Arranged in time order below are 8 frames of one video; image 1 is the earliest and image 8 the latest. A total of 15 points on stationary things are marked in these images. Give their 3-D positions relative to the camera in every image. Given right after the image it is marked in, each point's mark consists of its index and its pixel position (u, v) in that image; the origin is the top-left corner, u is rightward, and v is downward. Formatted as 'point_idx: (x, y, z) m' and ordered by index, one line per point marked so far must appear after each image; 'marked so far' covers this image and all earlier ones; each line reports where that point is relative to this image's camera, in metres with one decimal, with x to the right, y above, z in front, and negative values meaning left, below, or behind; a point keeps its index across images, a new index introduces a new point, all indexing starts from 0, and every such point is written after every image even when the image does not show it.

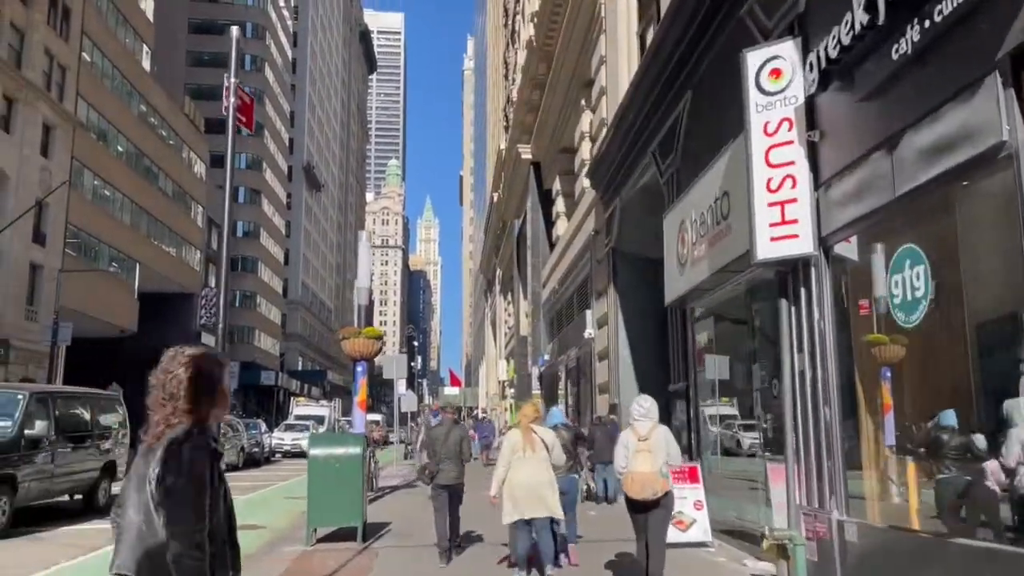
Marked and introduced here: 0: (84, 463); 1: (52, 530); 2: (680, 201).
0: (-6.6, -2.7, +12.9) m
1: (-6.2, -3.3, +11.3) m
2: (+2.2, +1.1, +10.9) m
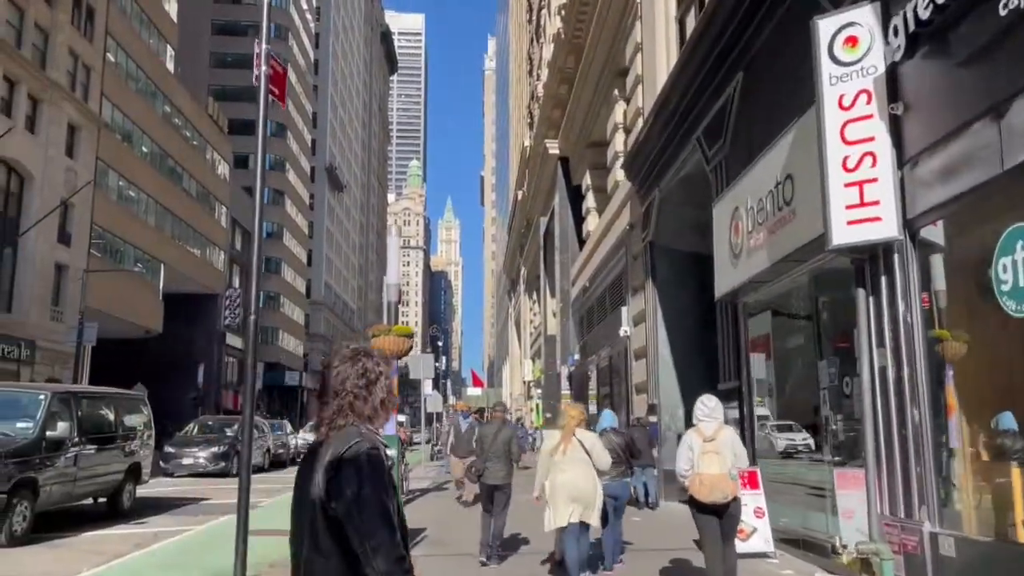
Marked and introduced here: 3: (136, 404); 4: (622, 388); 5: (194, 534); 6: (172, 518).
0: (-6.1, -2.7, +12.5) m
1: (-5.7, -3.2, +10.8) m
2: (+2.7, +1.2, +10.3) m
3: (-6.3, -2.0, +14.0) m
4: (+2.6, -2.3, +19.4) m
5: (-4.4, -3.4, +11.7) m
6: (-5.4, -3.7, +13.2) m
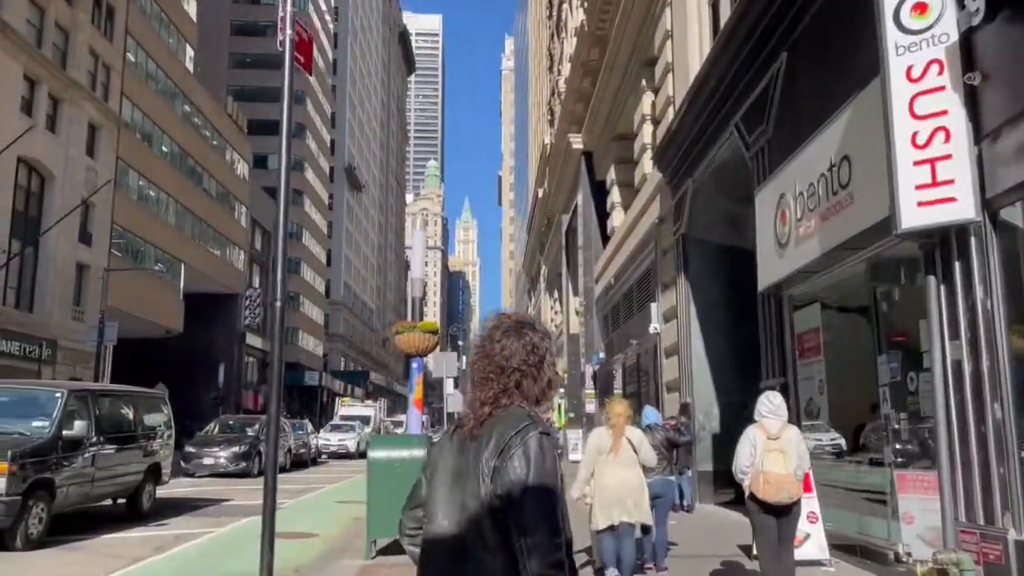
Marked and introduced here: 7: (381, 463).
0: (-5.6, -2.6, +12.2) m
1: (-5.3, -3.2, +10.5) m
2: (+3.1, +1.3, +9.7) m
3: (-5.8, -1.9, +13.7) m
4: (+3.2, -2.2, +18.9) m
5: (-4.0, -3.4, +11.3) m
6: (-4.9, -3.6, +12.9) m
7: (-1.5, -2.0, +9.2) m
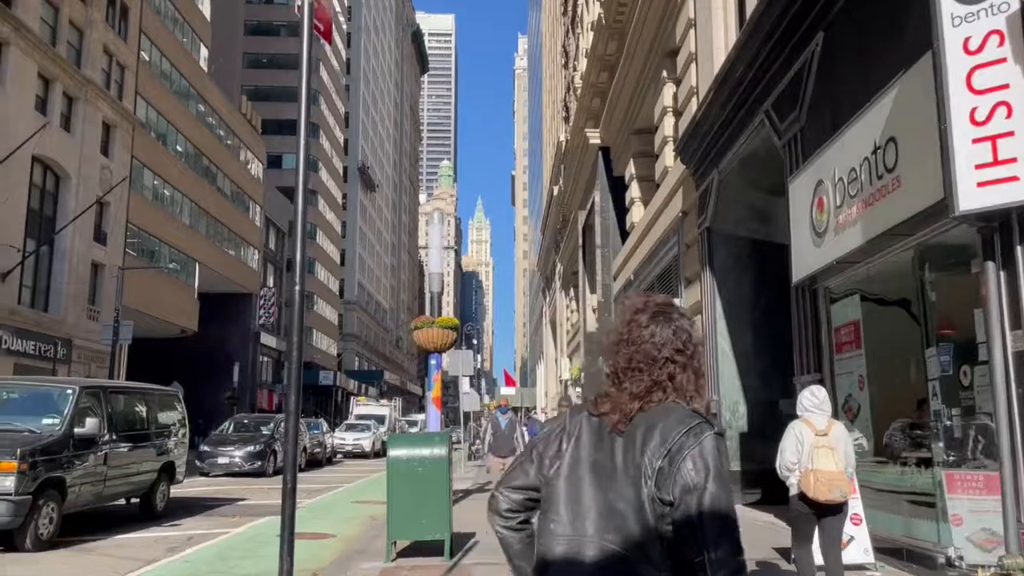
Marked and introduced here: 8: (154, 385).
0: (-5.3, -2.5, +11.9) m
1: (-5.0, -3.1, +10.2) m
2: (+3.4, +1.4, +9.3) m
3: (-5.5, -1.8, +13.4) m
4: (+3.6, -2.1, +18.5) m
5: (-3.7, -3.3, +11.0) m
6: (-4.6, -3.5, +12.6) m
7: (-1.2, -1.9, +8.9) m
8: (-5.5, -1.5, +12.8) m
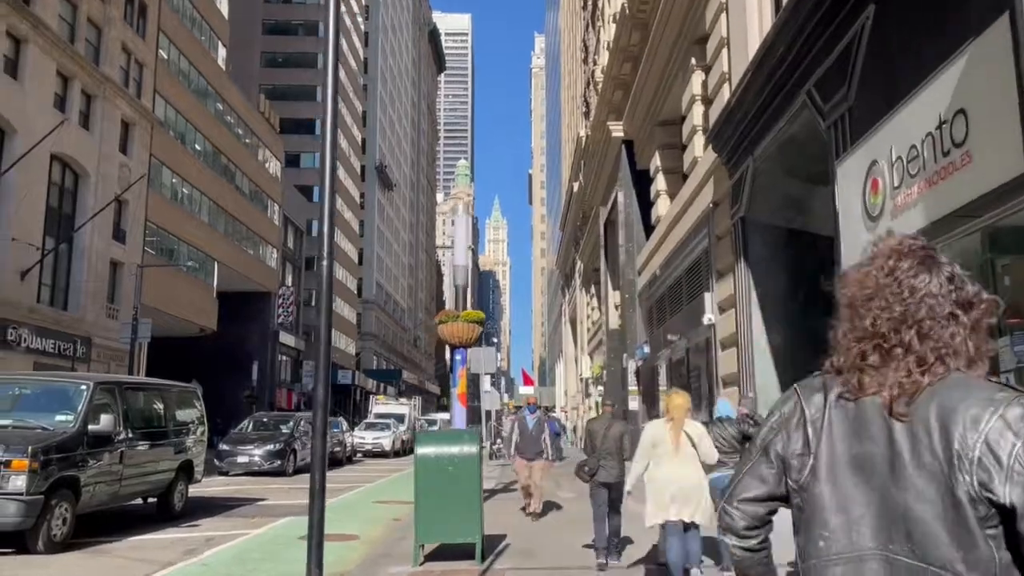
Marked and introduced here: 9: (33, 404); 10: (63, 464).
0: (-4.9, -2.4, +11.5) m
1: (-4.6, -3.0, +9.8) m
2: (+3.7, +1.6, +8.8) m
3: (-5.1, -1.7, +13.0) m
4: (+4.2, -2.0, +17.9) m
5: (-3.3, -3.2, +10.6) m
6: (-4.2, -3.4, +12.2) m
7: (-0.8, -1.8, +8.4) m
8: (-5.1, -1.4, +12.5) m
9: (-5.6, -1.4, +9.8) m
10: (-4.9, -1.9, +9.0) m
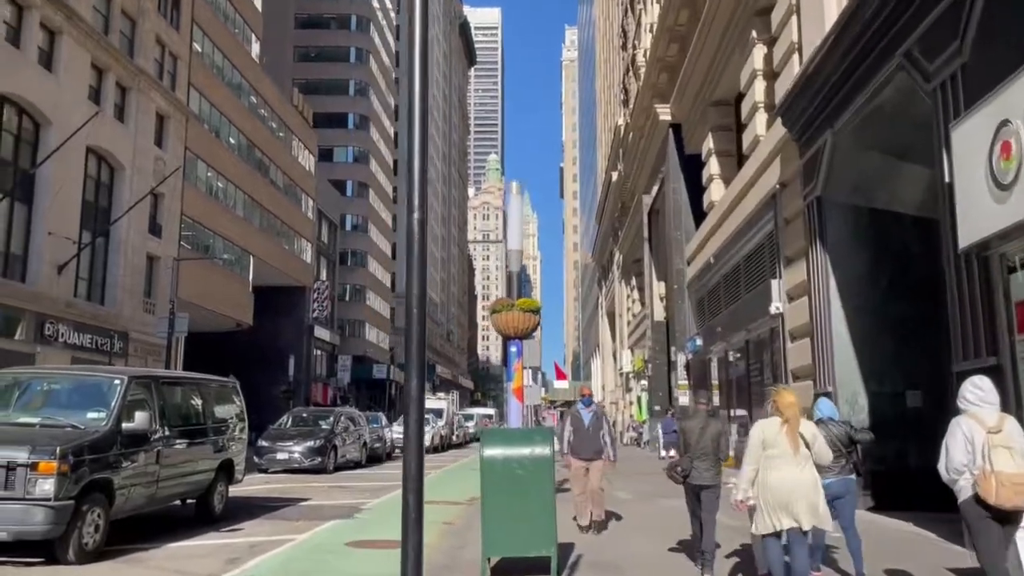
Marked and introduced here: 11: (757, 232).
0: (-4.1, -2.2, +10.7) m
1: (-3.9, -2.8, +9.0) m
2: (+4.4, +1.8, +7.7) m
3: (-4.2, -1.5, +12.2) m
4: (+5.2, -1.7, +16.8) m
5: (-2.5, -3.0, +9.7) m
6: (-3.3, -3.2, +11.4) m
7: (-0.1, -1.6, +7.5) m
8: (-4.2, -1.2, +11.7) m
9: (-4.9, -1.2, +9.1) m
10: (-4.1, -1.8, +8.3) m
11: (+5.1, +1.2, +17.4) m
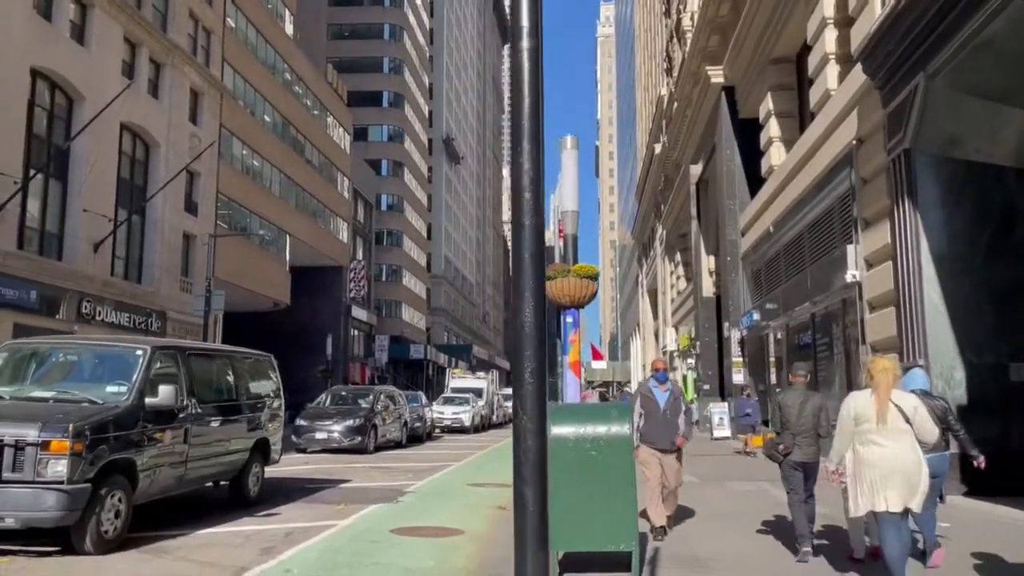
0: (-3.3, -1.8, +9.9) m
1: (-3.2, -2.4, +8.2) m
2: (+5.0, +2.2, +6.4) m
3: (-3.4, -1.1, +11.4) m
4: (+6.2, -1.1, +15.5) m
5: (-1.8, -2.6, +8.8) m
6: (-2.6, -2.8, +10.5) m
7: (+0.4, -1.2, +6.5) m
8: (-3.5, -0.8, +10.8) m
9: (-4.2, -0.8, +8.2) m
10: (-3.5, -1.4, +7.4) m
11: (+6.1, +1.8, +16.1) m
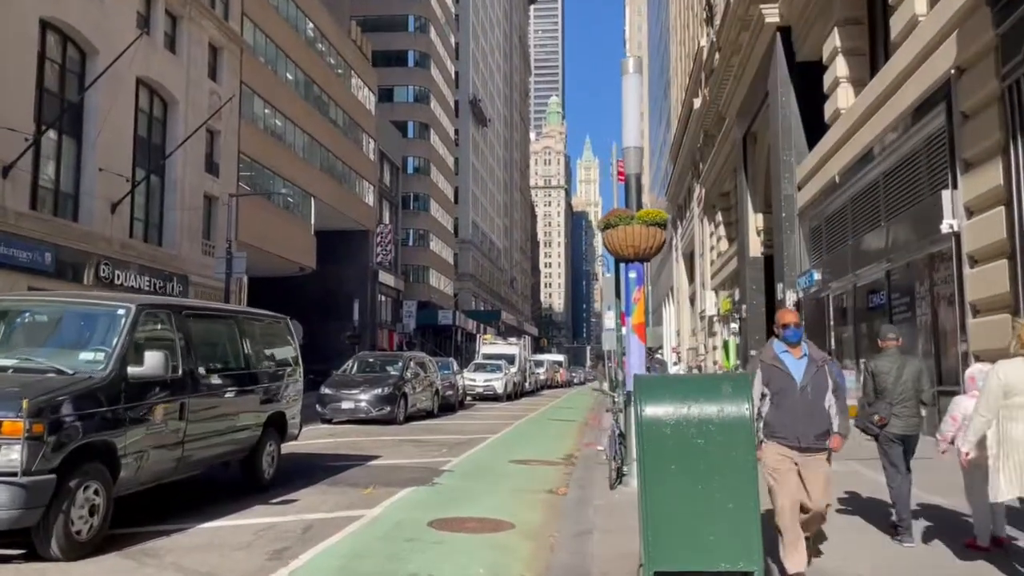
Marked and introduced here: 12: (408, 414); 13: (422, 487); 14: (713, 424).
0: (-2.8, -1.3, +8.4) m
1: (-2.7, -2.0, +6.8) m
2: (+5.4, +2.6, +4.5) m
3: (-2.8, -0.5, +9.9) m
4: (+6.9, -0.4, +13.8) m
5: (-1.3, -2.1, +7.4) m
6: (-2.0, -2.2, +9.1) m
7: (+0.9, -0.8, +4.9) m
8: (-2.9, -0.2, +9.4) m
9: (-3.7, -0.4, +6.8) m
10: (-3.0, -1.0, +6.0) m
11: (+6.8, +2.6, +14.2) m
12: (-2.5, -3.0, +19.9) m
13: (-1.0, -2.3, +9.5) m
14: (+1.1, -0.8, +4.9) m
